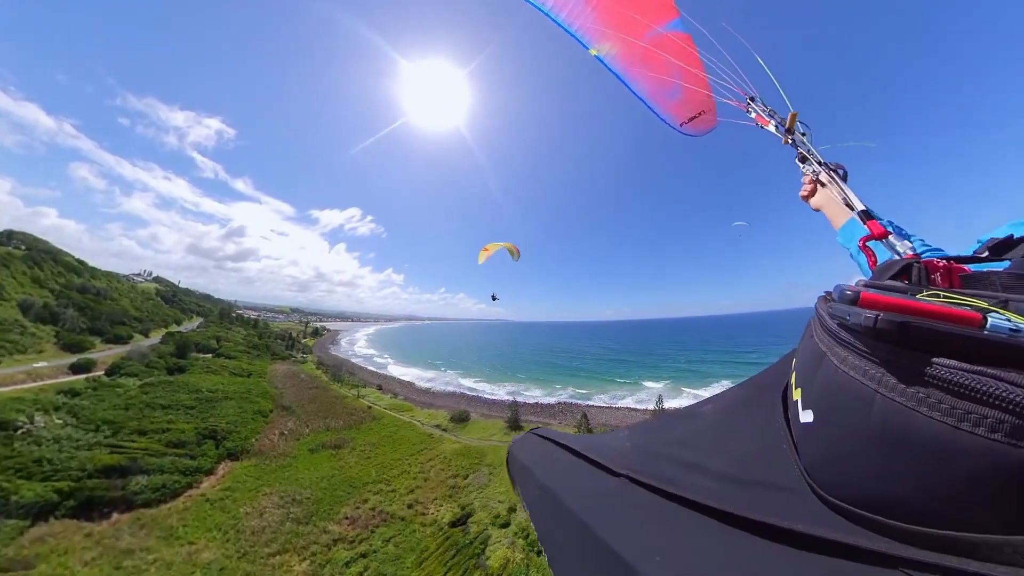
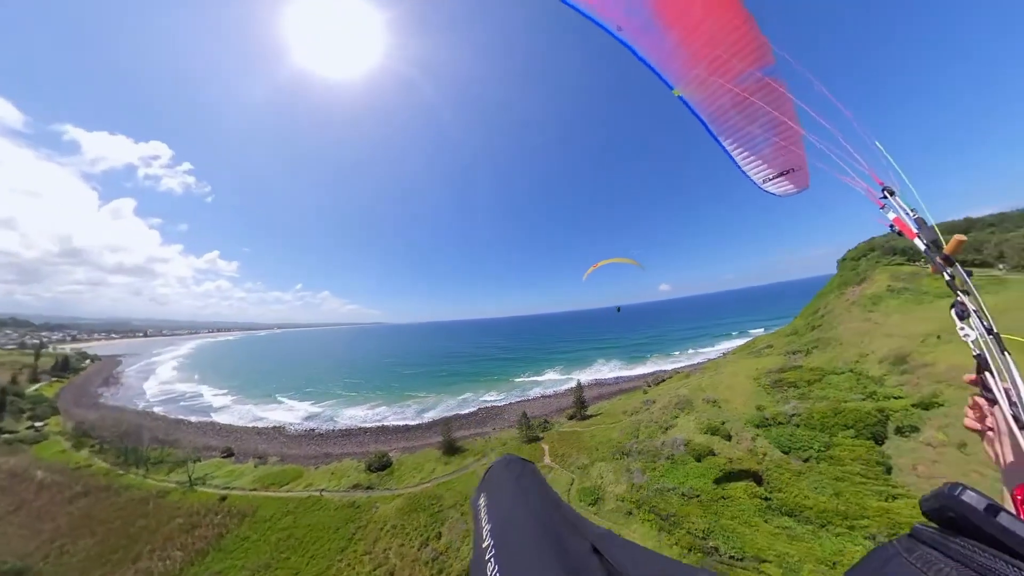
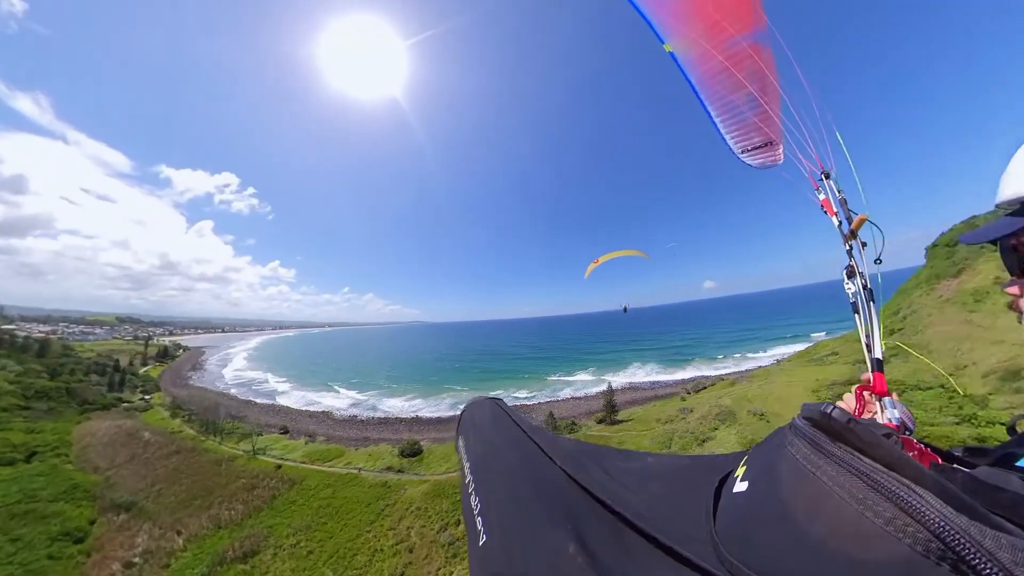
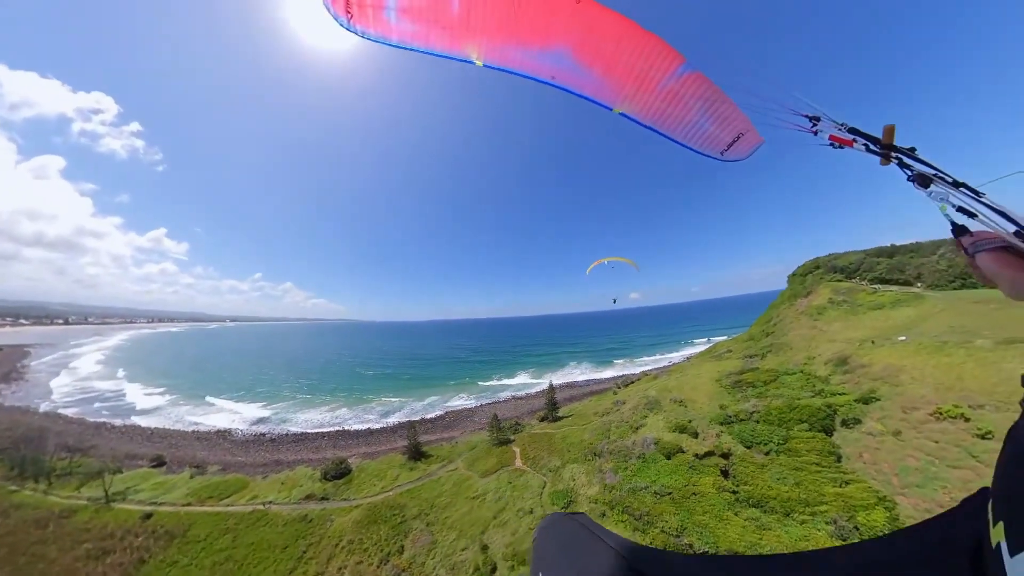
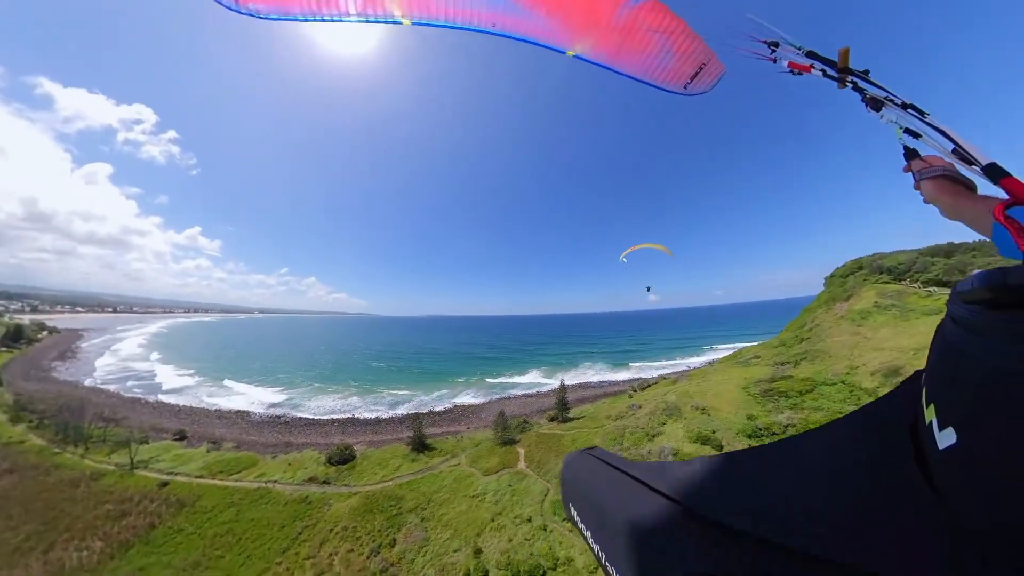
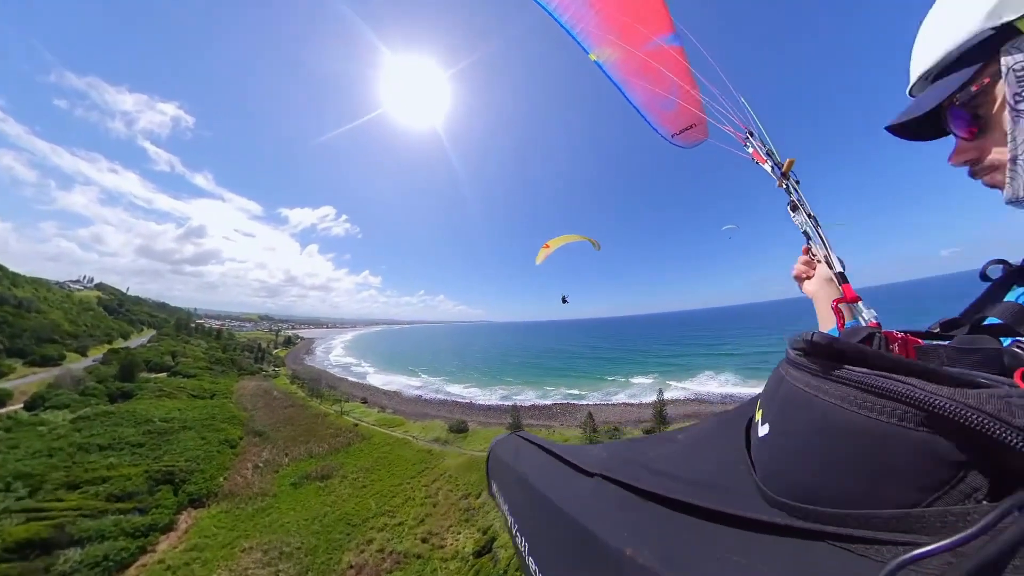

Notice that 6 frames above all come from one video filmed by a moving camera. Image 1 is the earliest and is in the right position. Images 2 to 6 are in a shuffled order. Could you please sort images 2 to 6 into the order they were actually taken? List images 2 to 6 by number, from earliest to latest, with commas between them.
6, 3, 2, 4, 5
